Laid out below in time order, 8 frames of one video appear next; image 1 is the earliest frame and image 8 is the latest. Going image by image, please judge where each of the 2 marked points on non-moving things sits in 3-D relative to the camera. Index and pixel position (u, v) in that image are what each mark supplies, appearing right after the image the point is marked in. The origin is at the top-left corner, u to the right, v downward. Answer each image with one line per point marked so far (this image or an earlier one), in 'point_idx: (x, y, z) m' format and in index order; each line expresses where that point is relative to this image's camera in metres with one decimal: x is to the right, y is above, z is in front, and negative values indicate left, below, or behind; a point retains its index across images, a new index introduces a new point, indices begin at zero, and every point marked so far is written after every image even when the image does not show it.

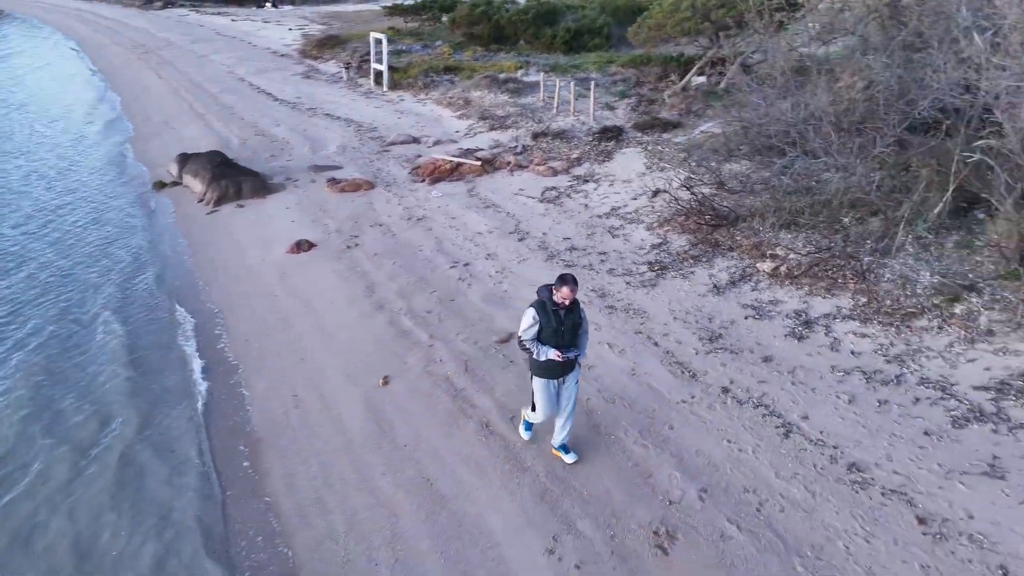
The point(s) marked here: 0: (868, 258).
0: (+3.8, +0.3, +7.6) m
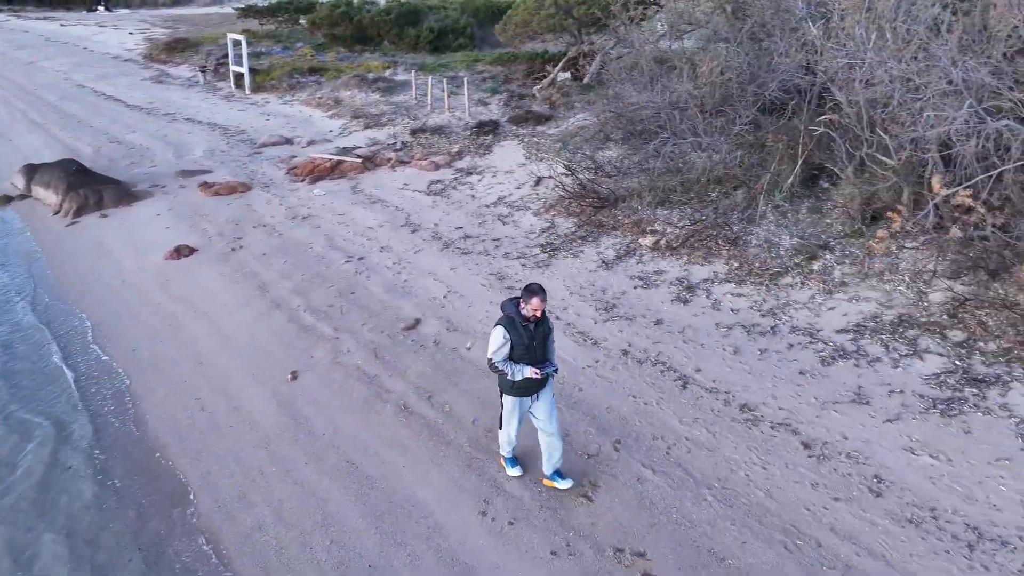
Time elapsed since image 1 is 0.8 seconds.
0: (+2.6, +0.7, +8.3) m
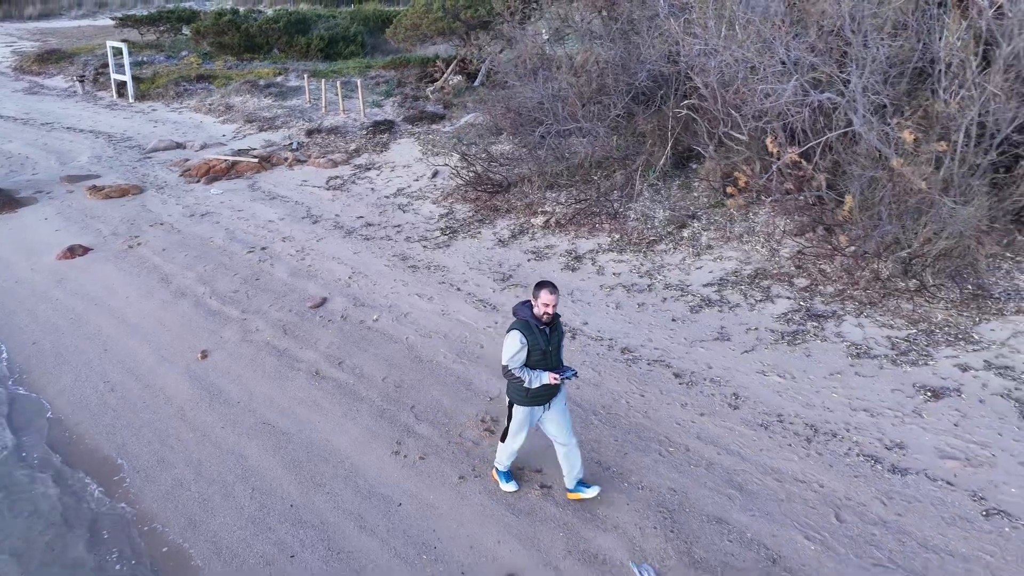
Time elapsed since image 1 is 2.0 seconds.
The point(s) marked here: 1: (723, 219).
0: (+1.4, +1.1, +9.2) m
1: (+2.4, +0.8, +8.3) m
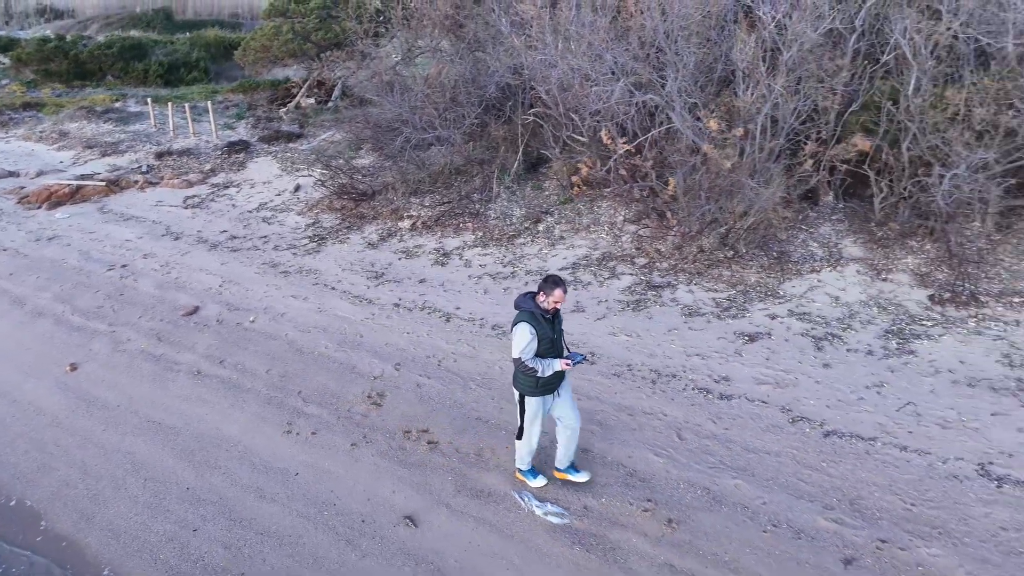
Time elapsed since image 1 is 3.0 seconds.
0: (-0.5, +1.2, +9.9) m
1: (+0.8, +1.0, +9.2) m
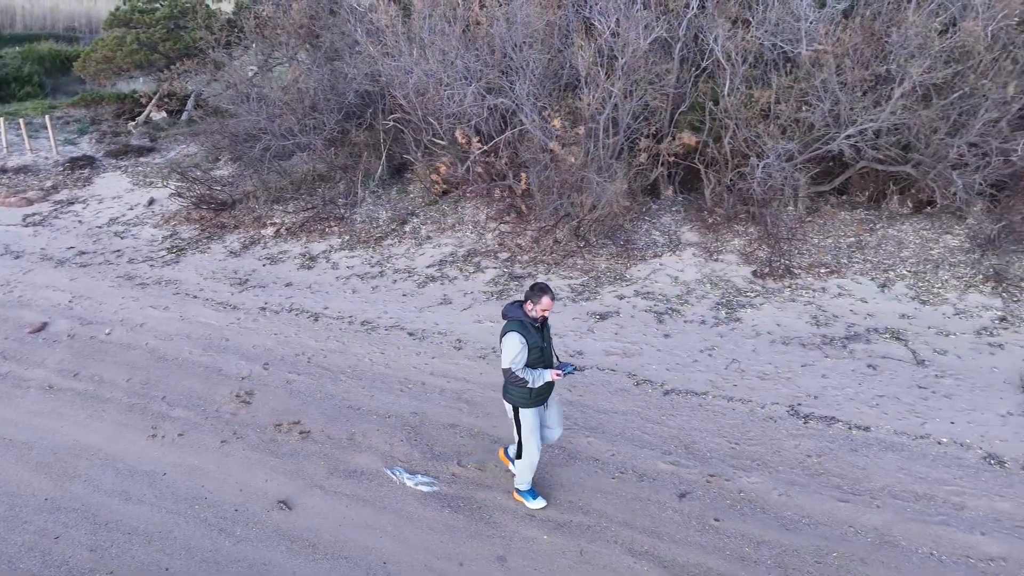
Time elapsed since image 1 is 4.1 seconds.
0: (-2.4, +1.1, +10.0) m
1: (-1.0, +1.0, +9.6) m
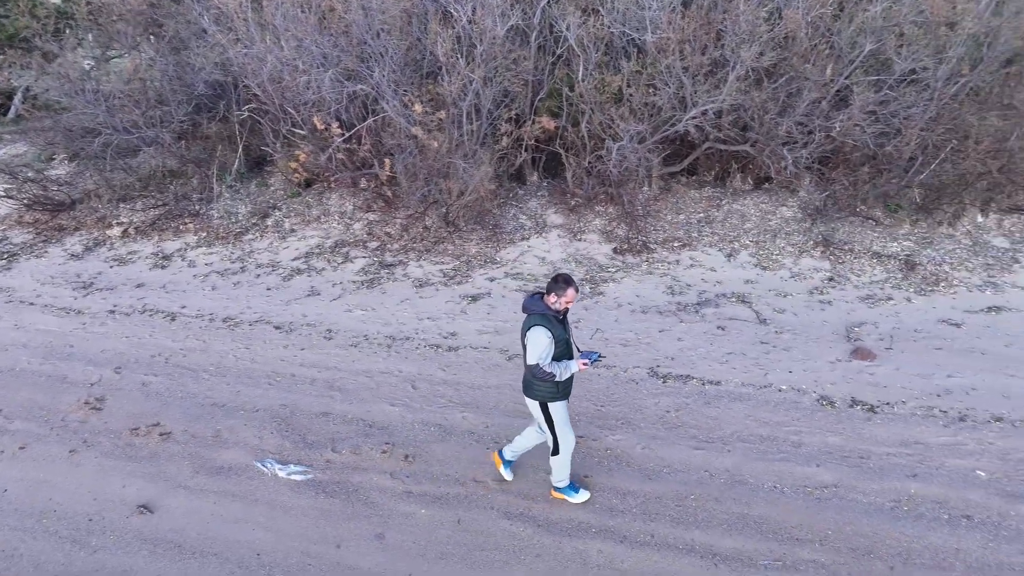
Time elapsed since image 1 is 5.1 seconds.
0: (-4.2, +1.1, +9.5) m
1: (-2.8, +1.1, +9.3) m
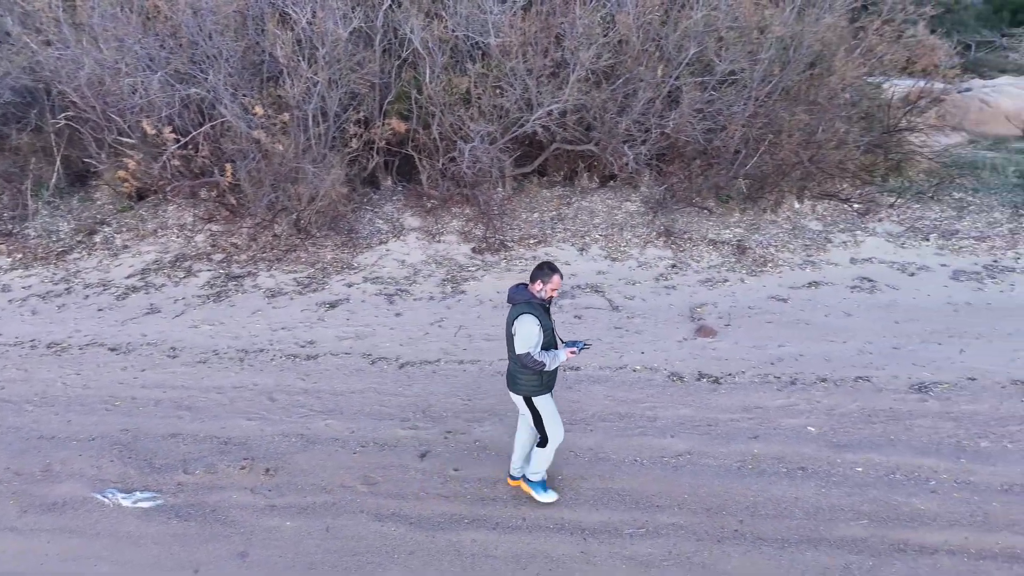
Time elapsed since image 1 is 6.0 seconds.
0: (-6.0, +0.8, +8.6) m
1: (-4.6, +0.8, +8.6) m
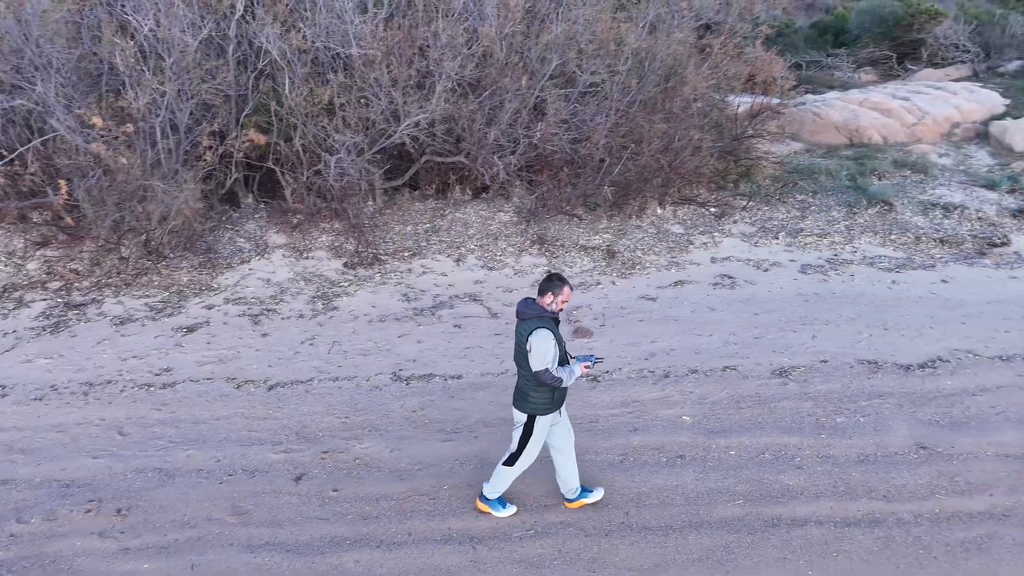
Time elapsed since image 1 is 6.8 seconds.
0: (-7.4, +0.3, +7.3) m
1: (-6.0, +0.4, +7.6) m
